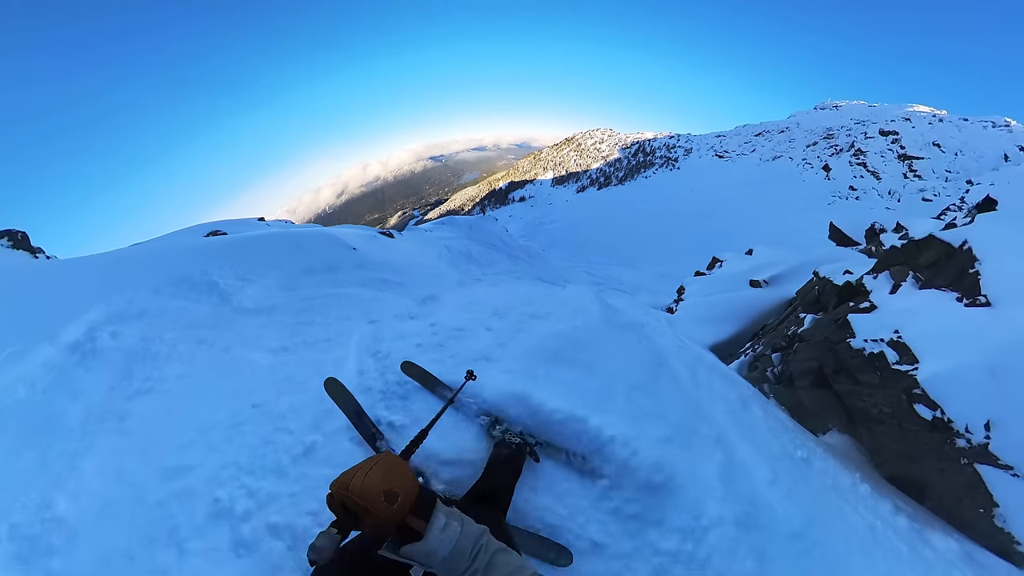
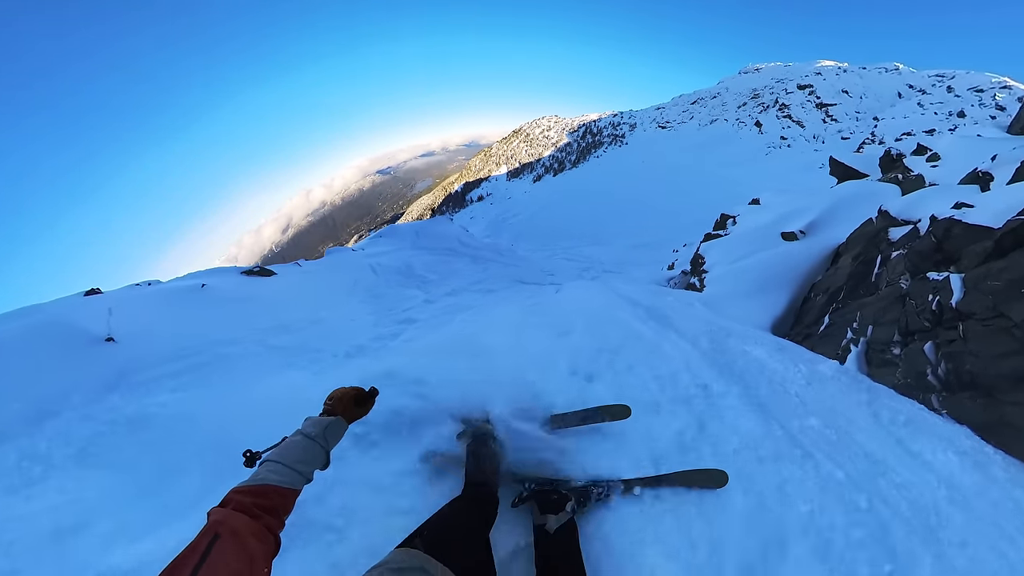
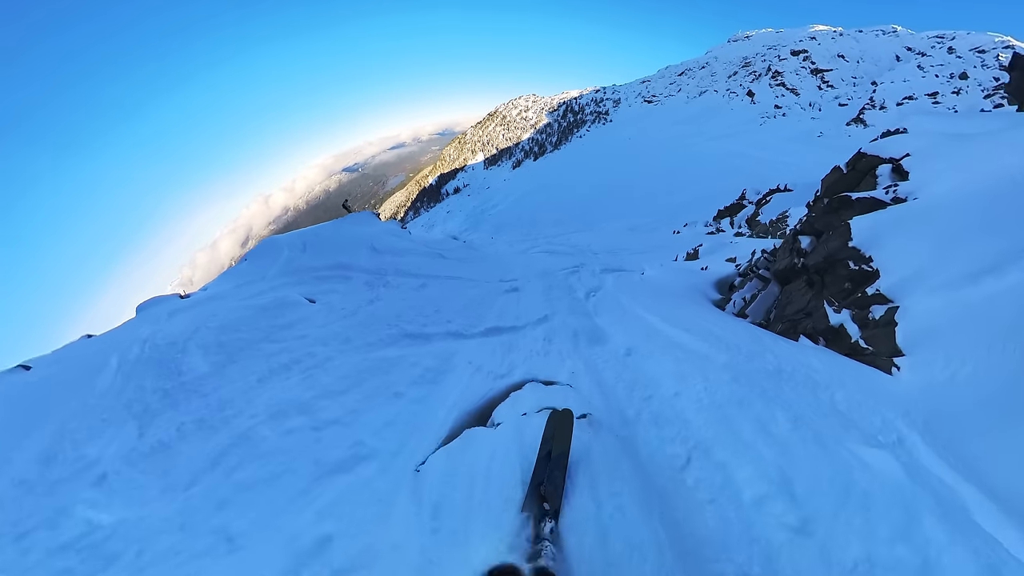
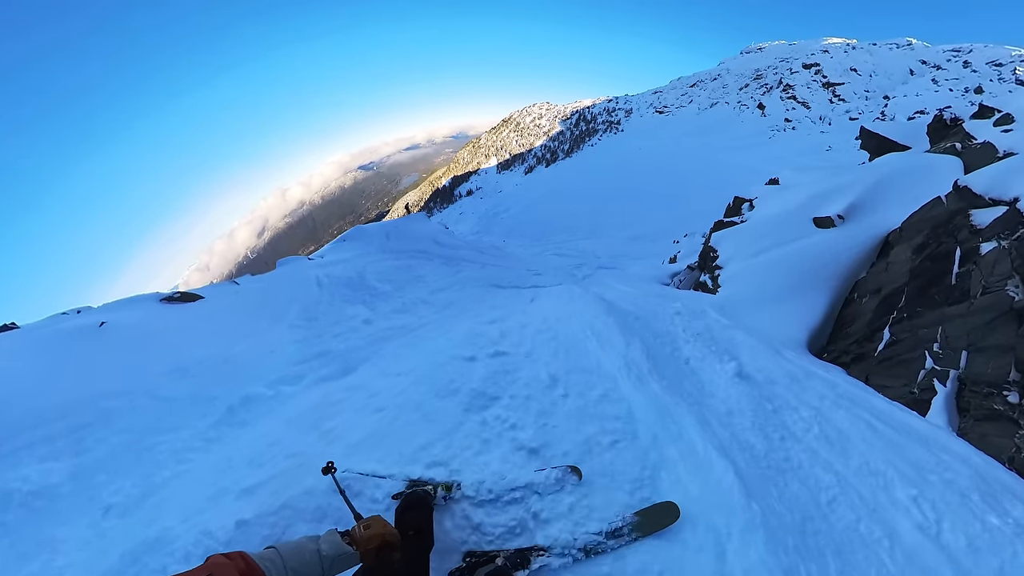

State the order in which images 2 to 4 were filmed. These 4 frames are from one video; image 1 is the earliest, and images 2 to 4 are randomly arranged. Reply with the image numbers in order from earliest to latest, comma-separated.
2, 4, 3
